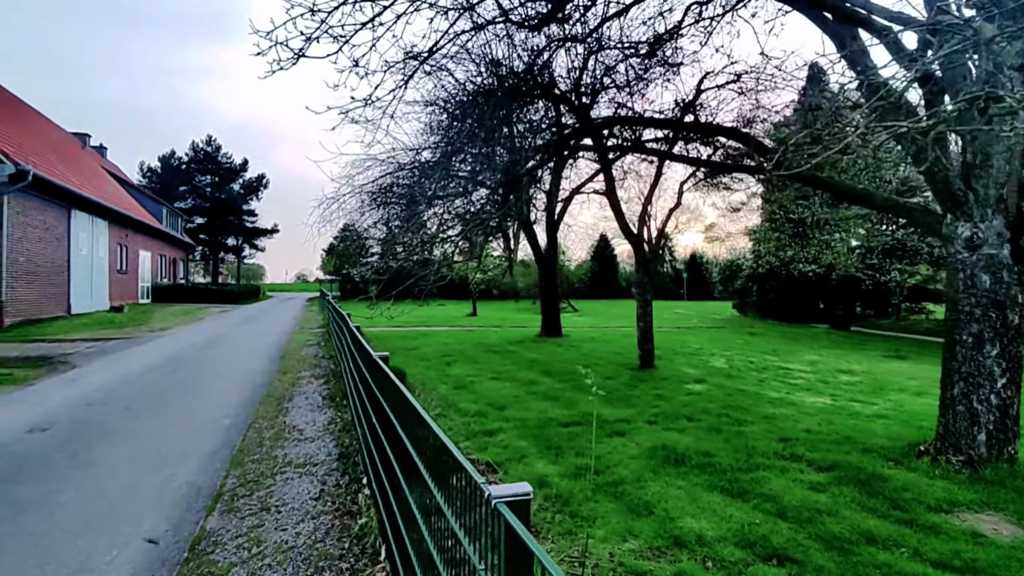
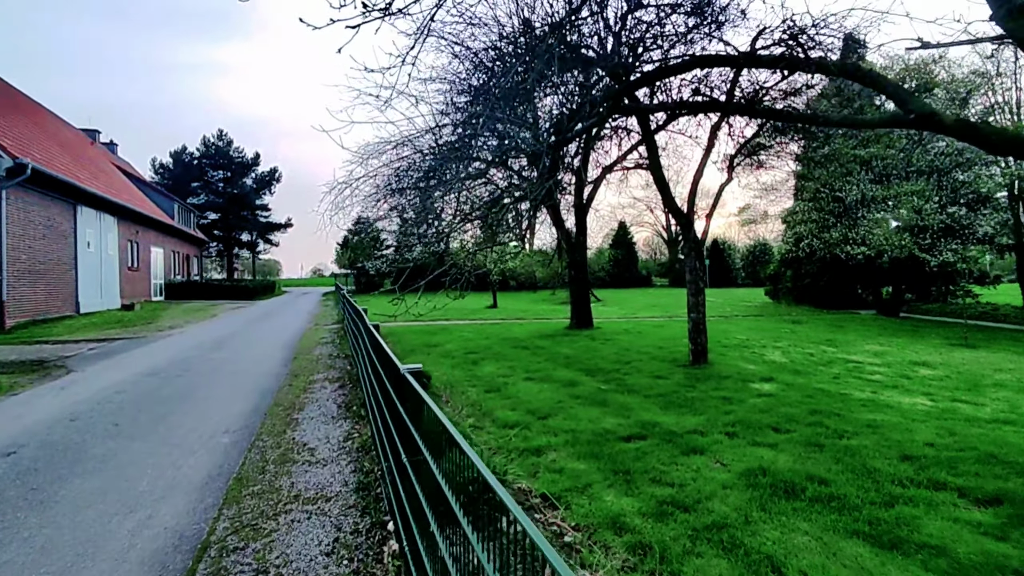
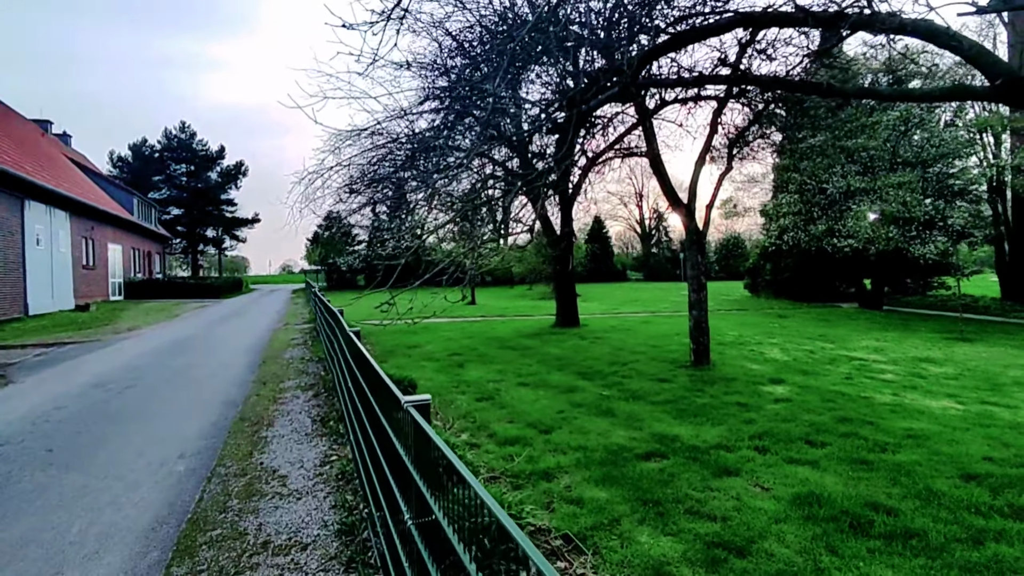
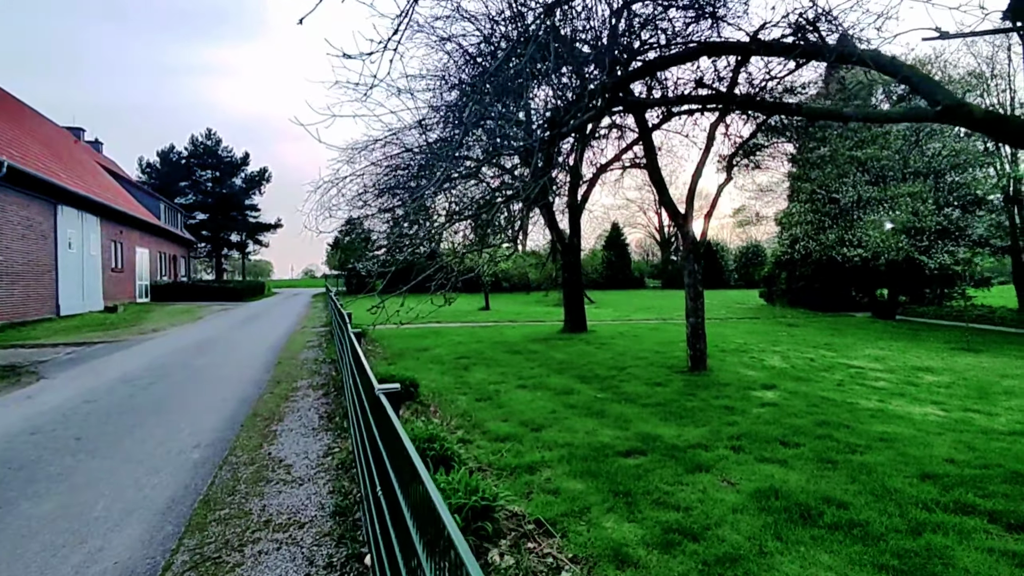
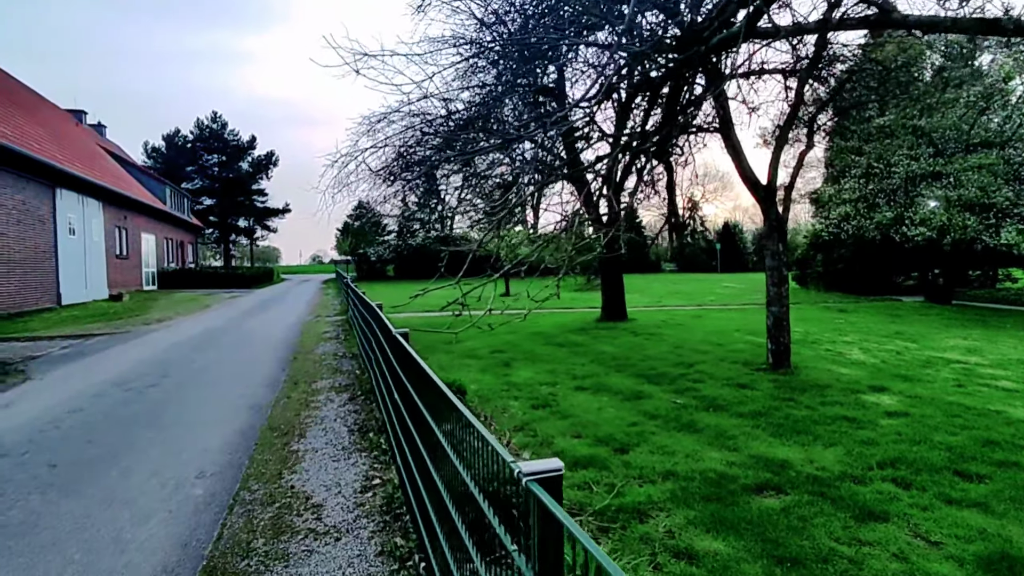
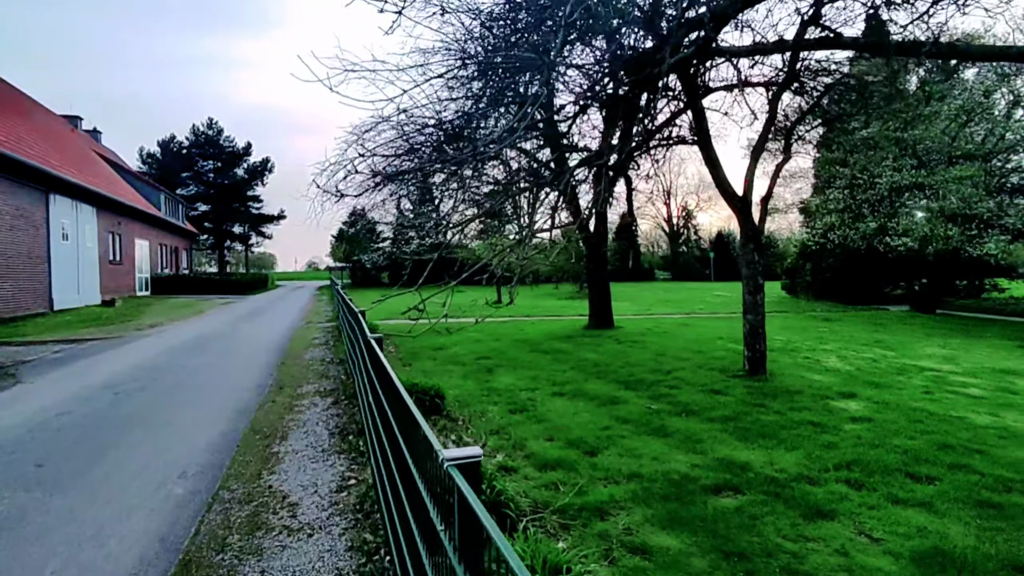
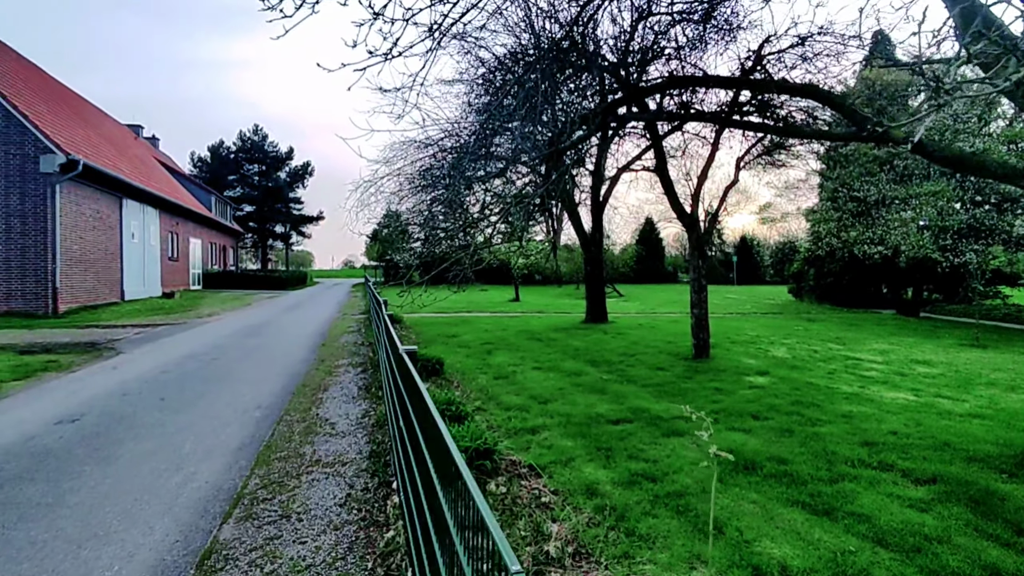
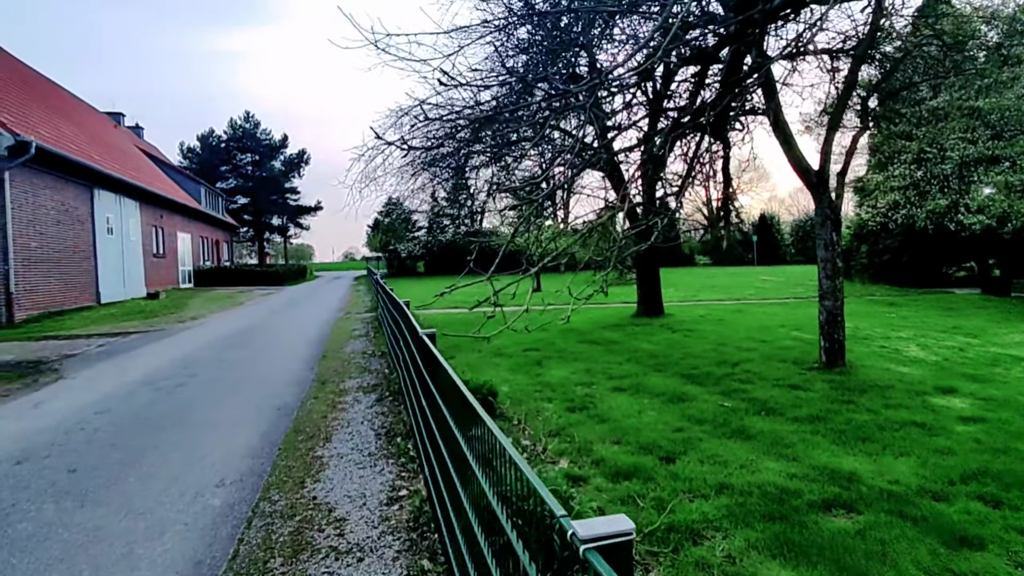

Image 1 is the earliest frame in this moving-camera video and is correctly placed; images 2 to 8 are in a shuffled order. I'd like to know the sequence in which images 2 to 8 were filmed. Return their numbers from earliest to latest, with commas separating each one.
7, 2, 4, 3, 6, 5, 8
